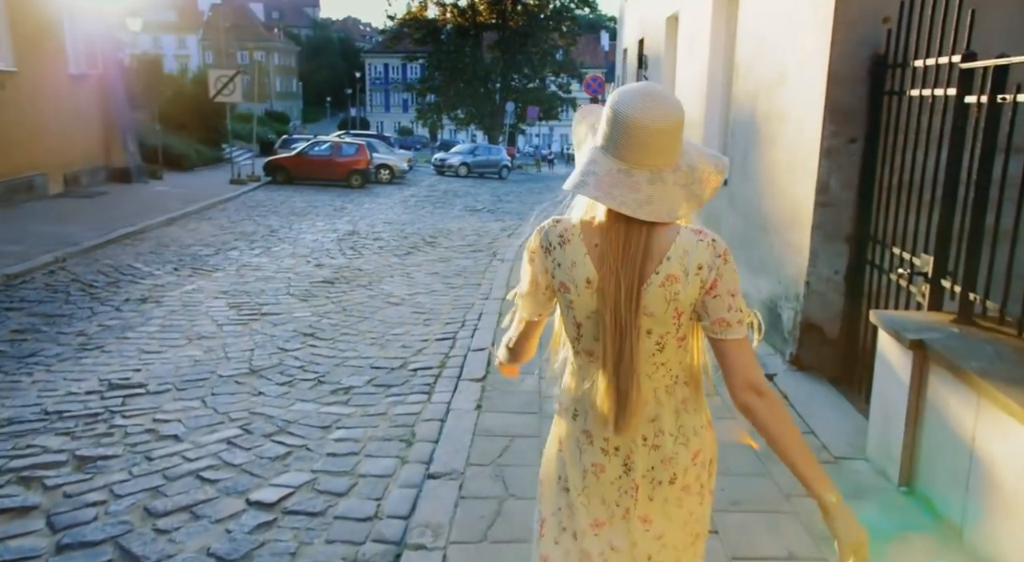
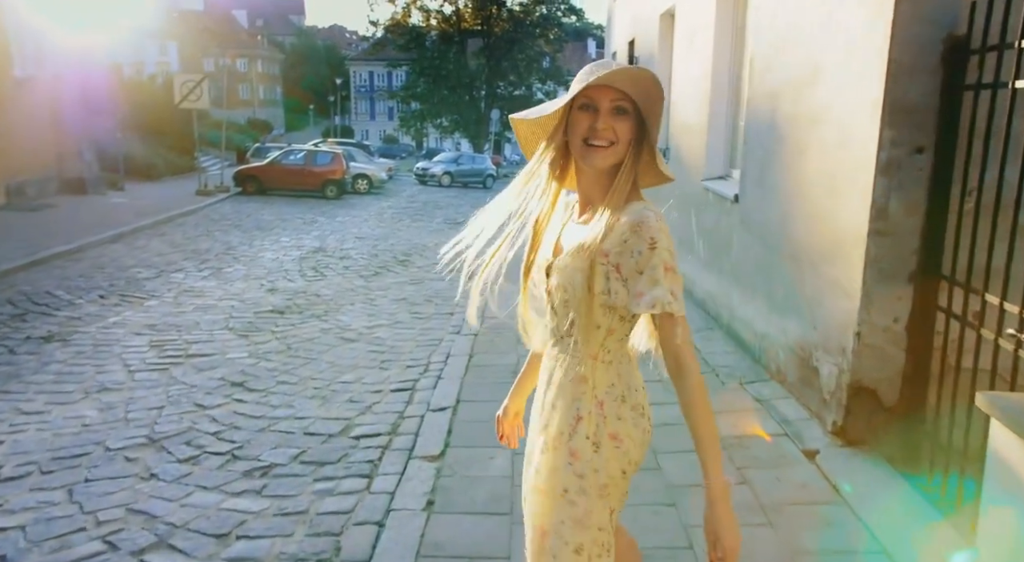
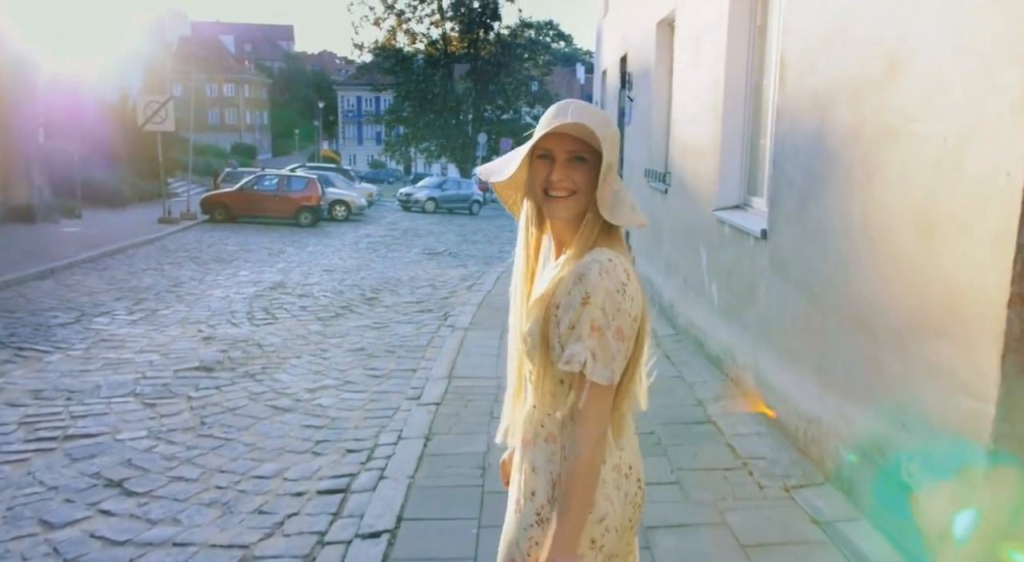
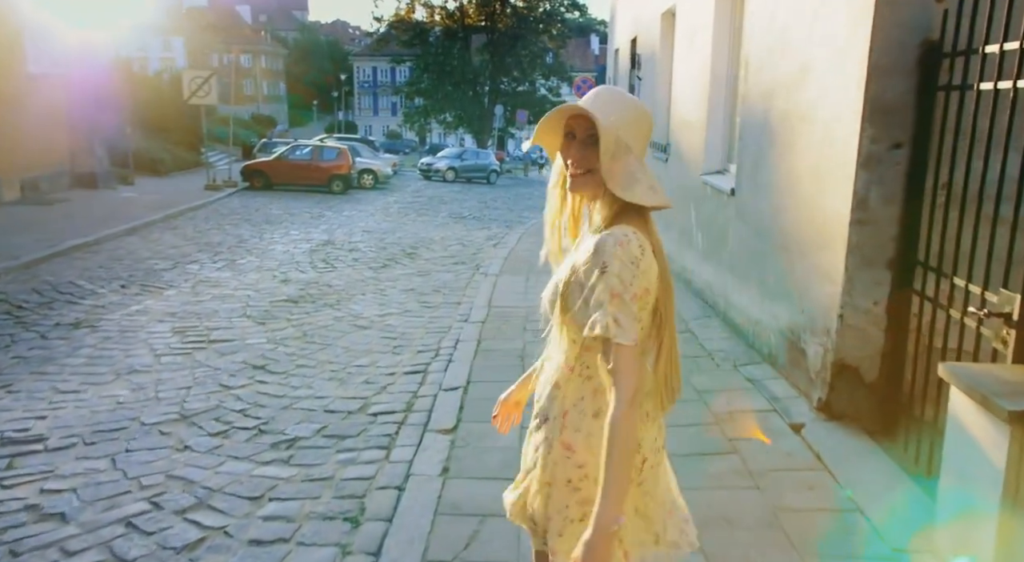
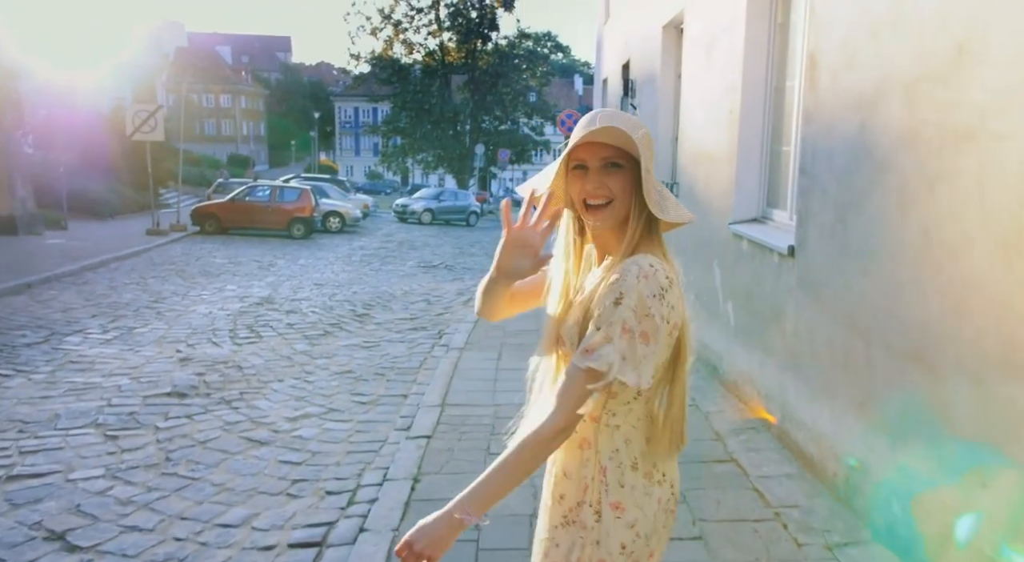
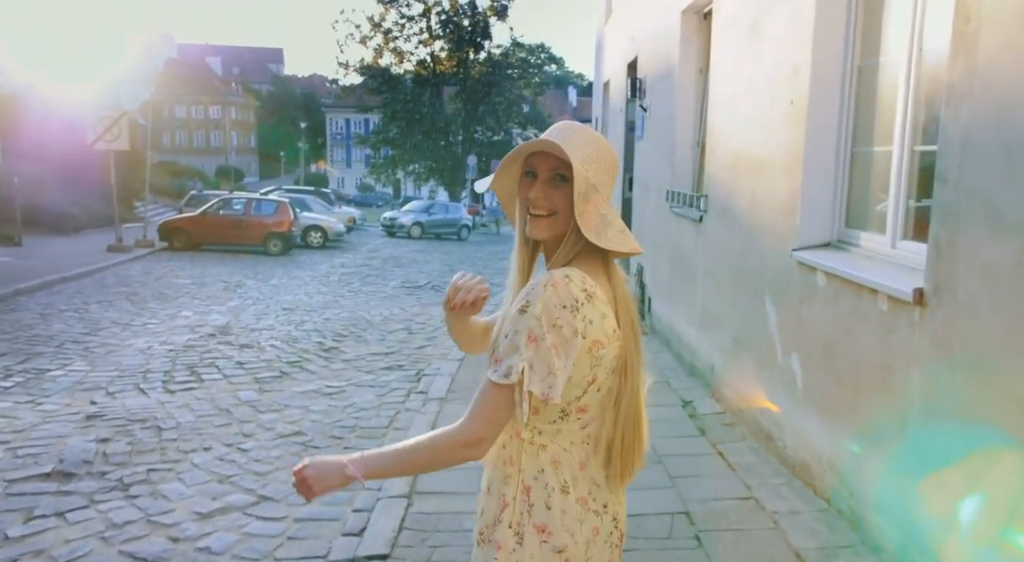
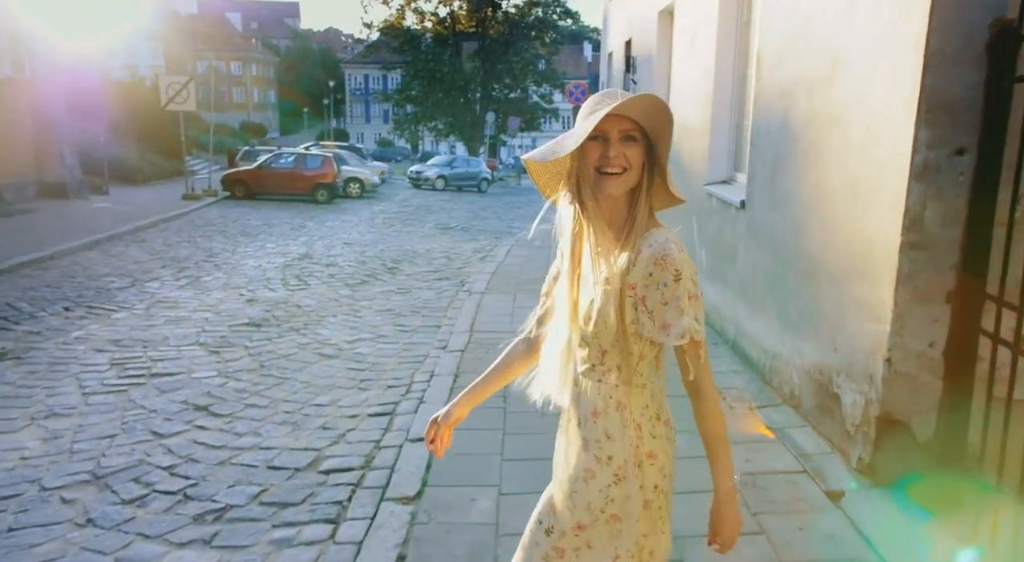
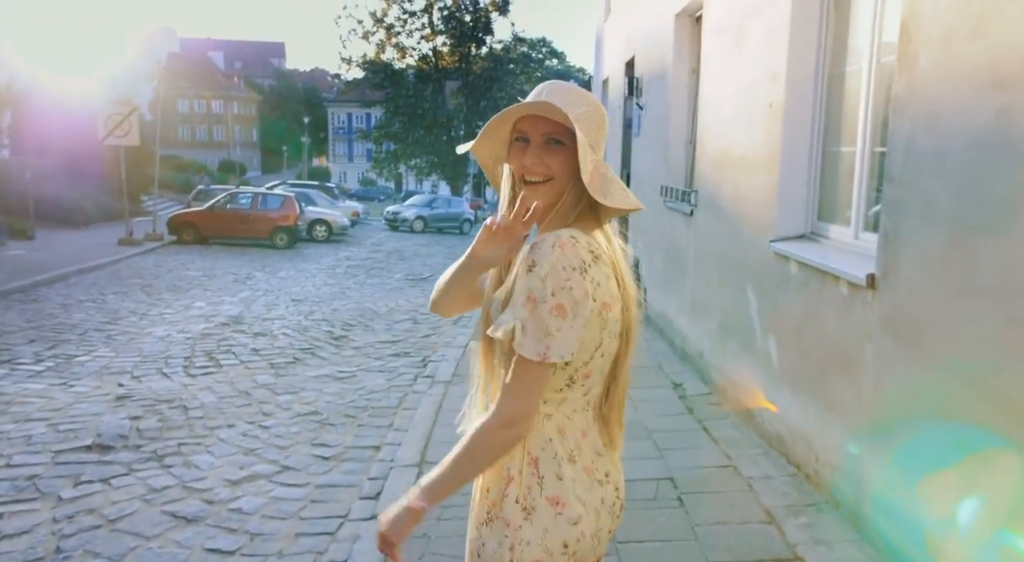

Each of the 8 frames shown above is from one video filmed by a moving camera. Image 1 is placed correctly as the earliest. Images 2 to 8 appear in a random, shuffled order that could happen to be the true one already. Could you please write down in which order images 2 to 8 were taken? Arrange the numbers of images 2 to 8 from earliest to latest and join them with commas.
4, 2, 7, 3, 5, 8, 6
